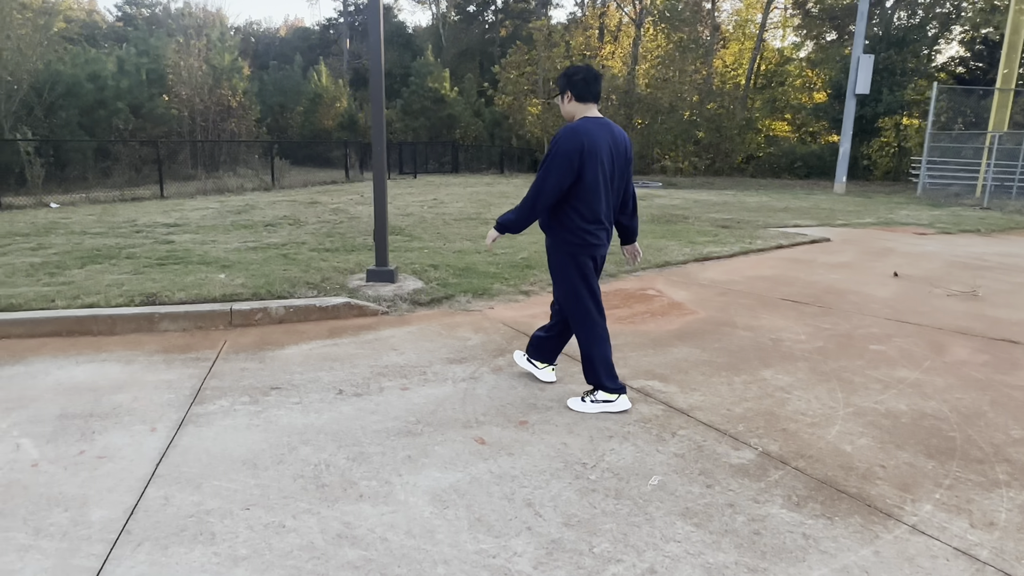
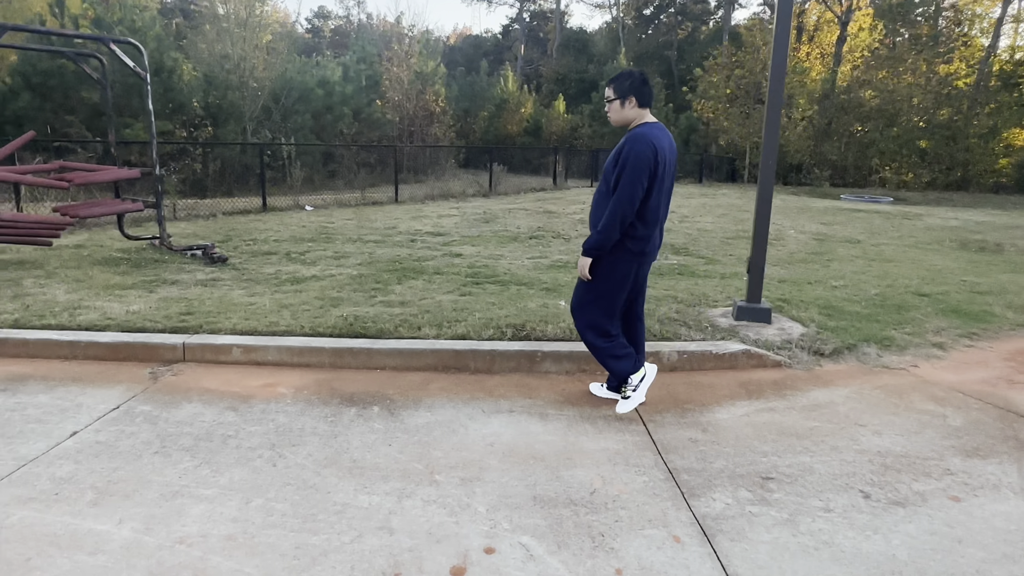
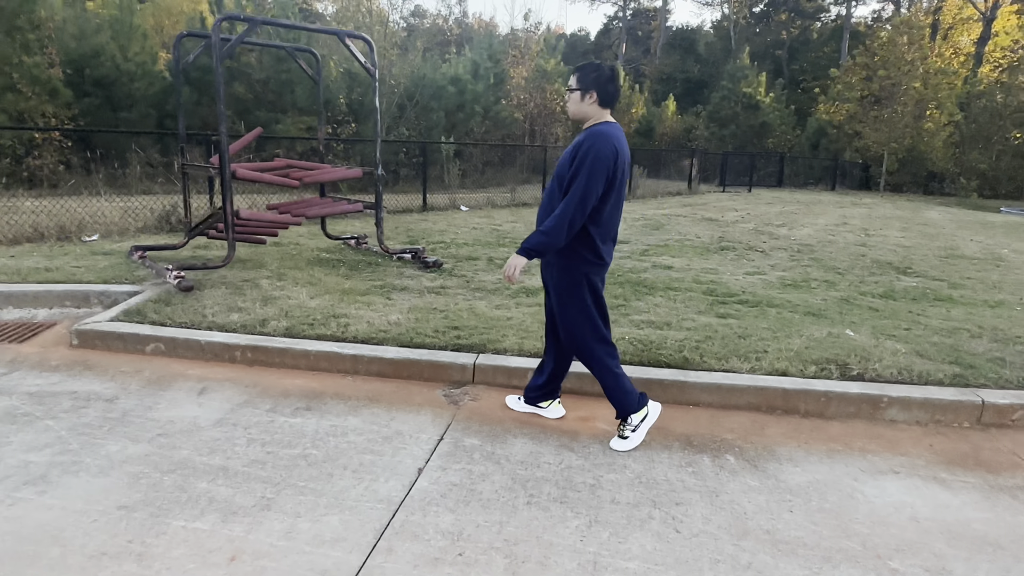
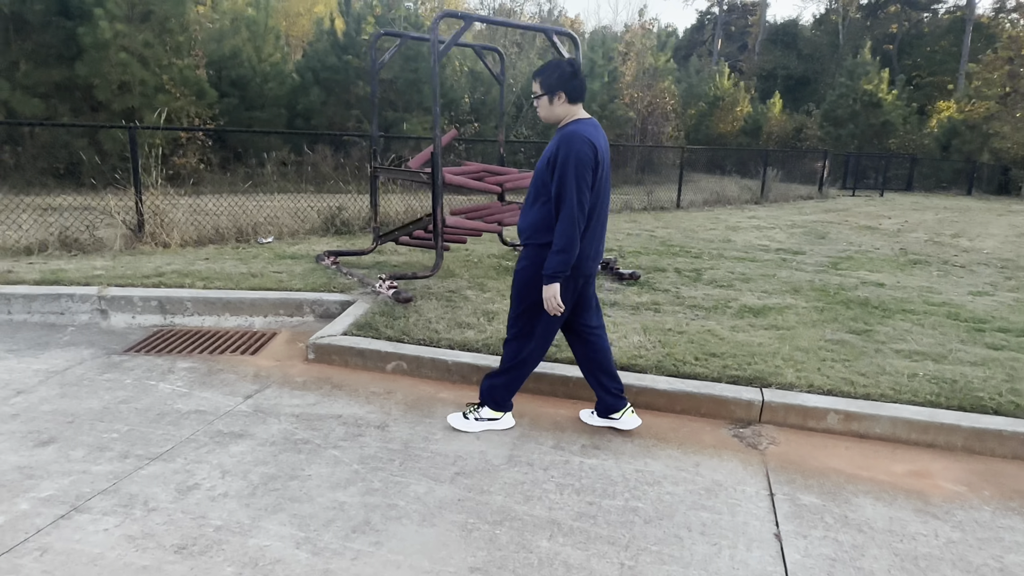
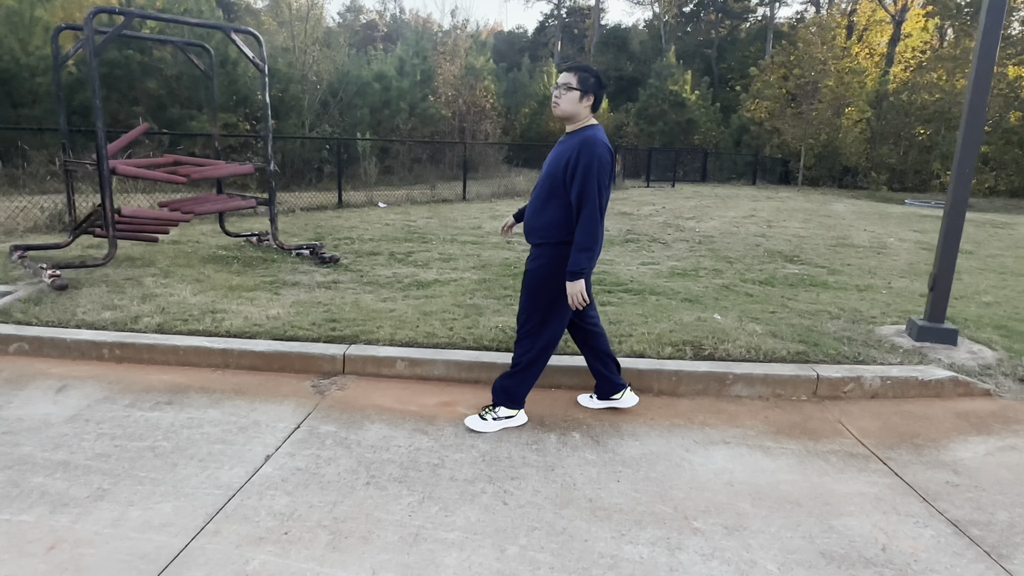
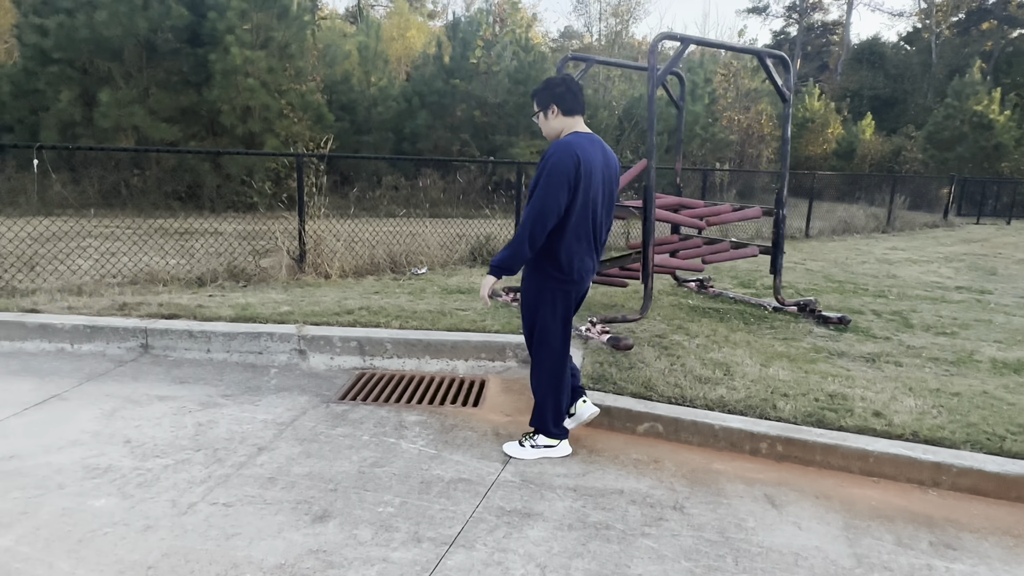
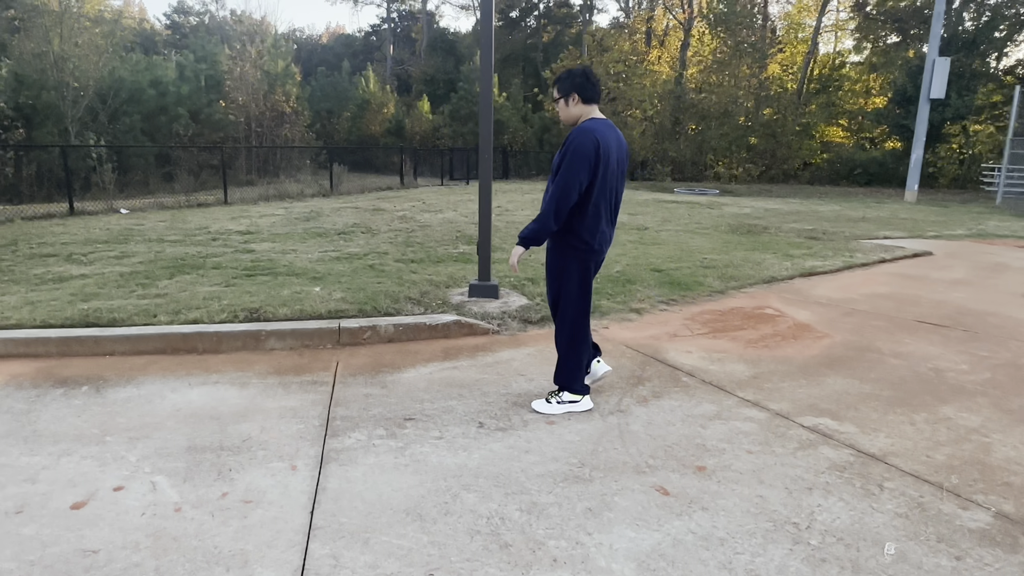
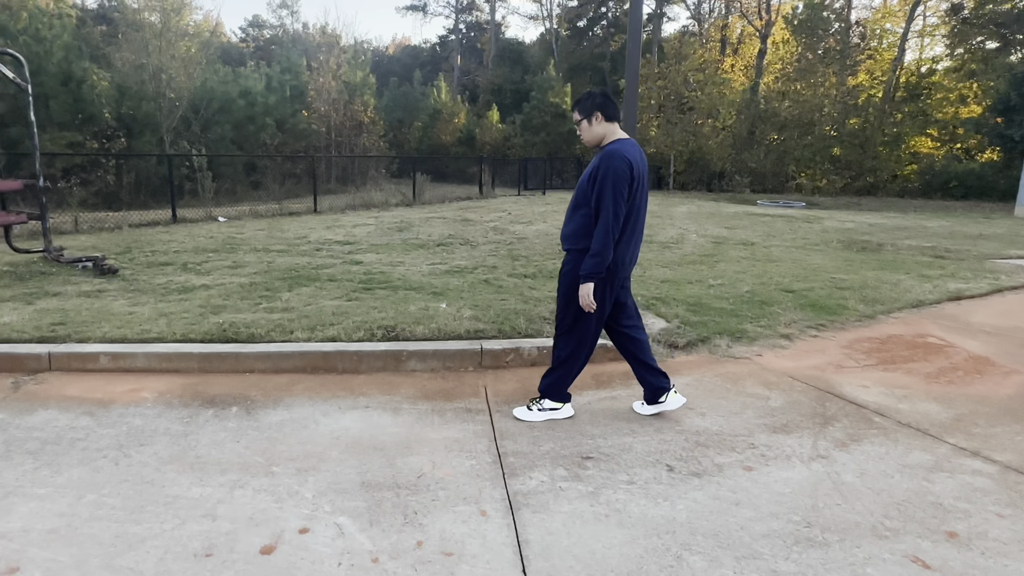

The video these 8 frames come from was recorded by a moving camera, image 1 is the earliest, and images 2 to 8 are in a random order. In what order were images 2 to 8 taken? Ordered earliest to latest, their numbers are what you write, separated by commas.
7, 8, 2, 5, 3, 4, 6
